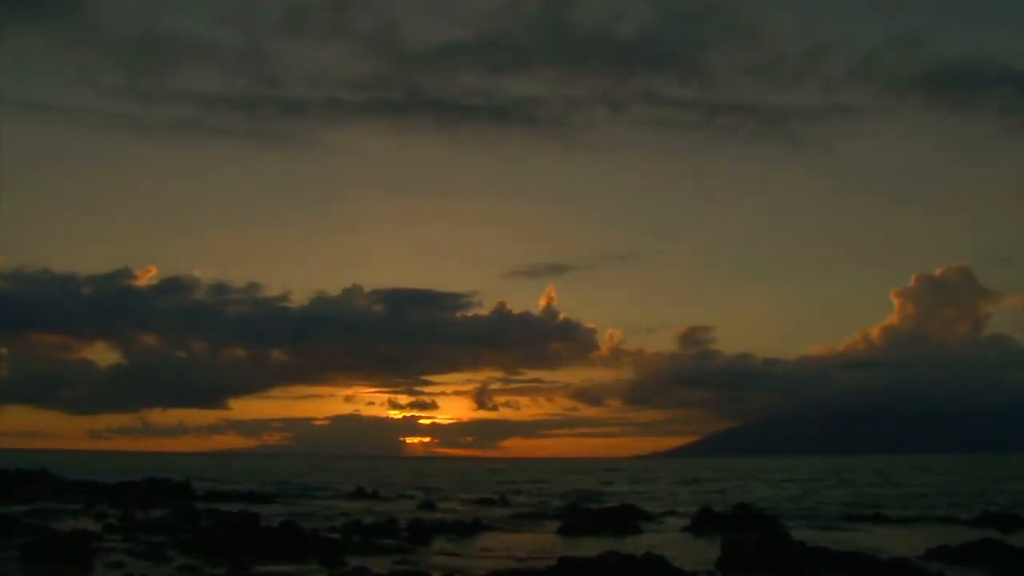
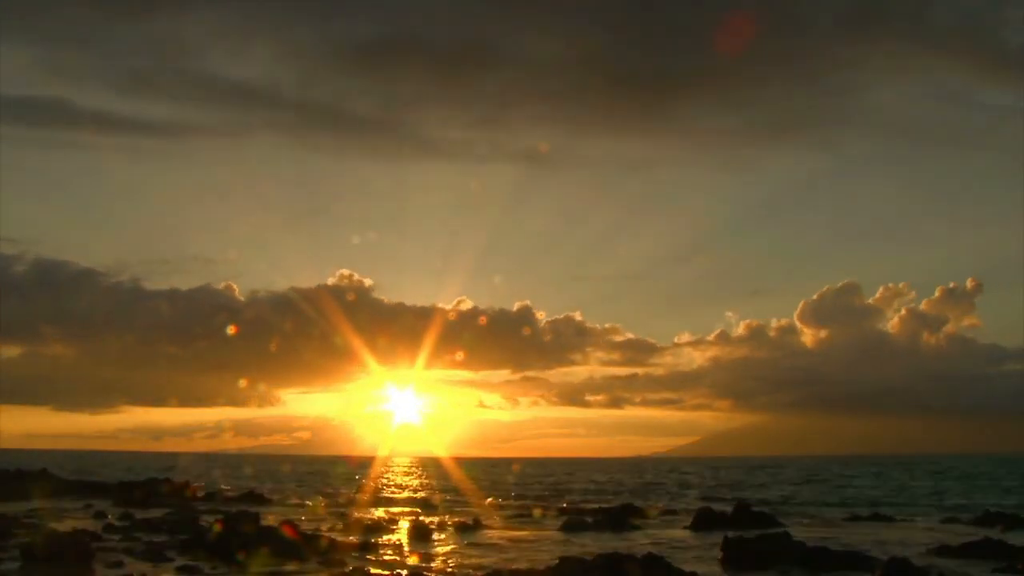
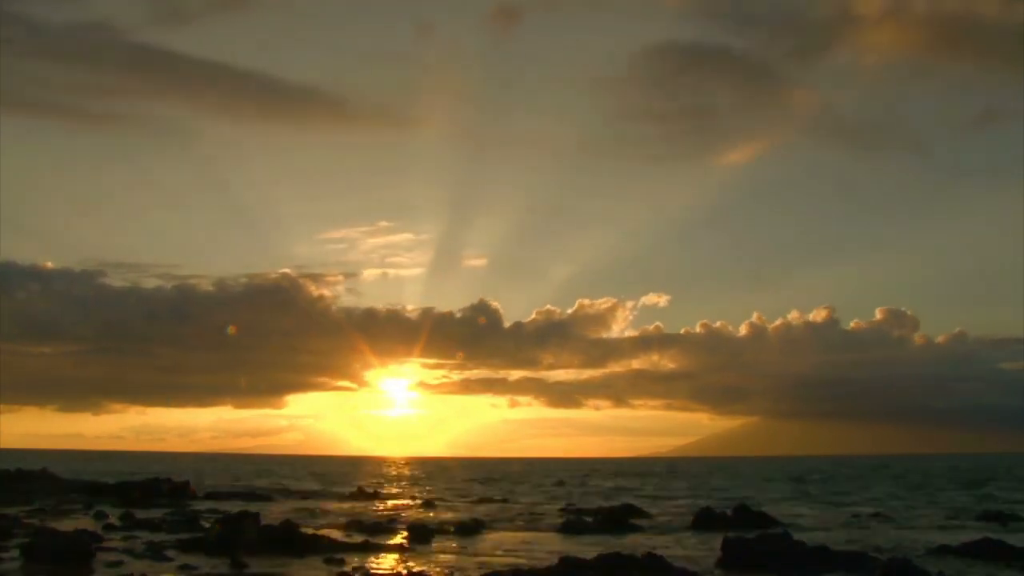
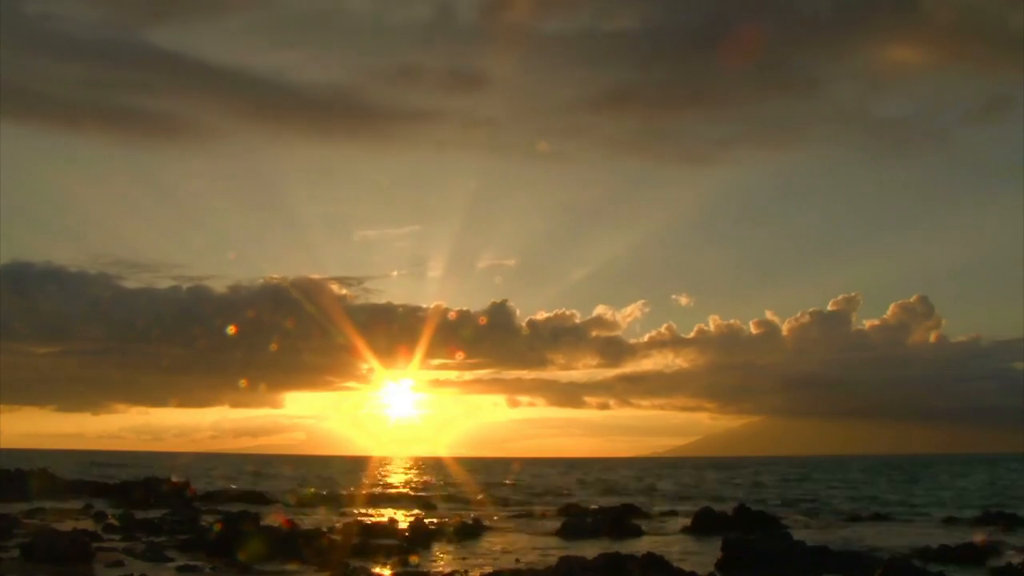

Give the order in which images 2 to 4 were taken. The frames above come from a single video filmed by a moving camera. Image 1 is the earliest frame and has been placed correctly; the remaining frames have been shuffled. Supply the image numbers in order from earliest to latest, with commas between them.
2, 4, 3
